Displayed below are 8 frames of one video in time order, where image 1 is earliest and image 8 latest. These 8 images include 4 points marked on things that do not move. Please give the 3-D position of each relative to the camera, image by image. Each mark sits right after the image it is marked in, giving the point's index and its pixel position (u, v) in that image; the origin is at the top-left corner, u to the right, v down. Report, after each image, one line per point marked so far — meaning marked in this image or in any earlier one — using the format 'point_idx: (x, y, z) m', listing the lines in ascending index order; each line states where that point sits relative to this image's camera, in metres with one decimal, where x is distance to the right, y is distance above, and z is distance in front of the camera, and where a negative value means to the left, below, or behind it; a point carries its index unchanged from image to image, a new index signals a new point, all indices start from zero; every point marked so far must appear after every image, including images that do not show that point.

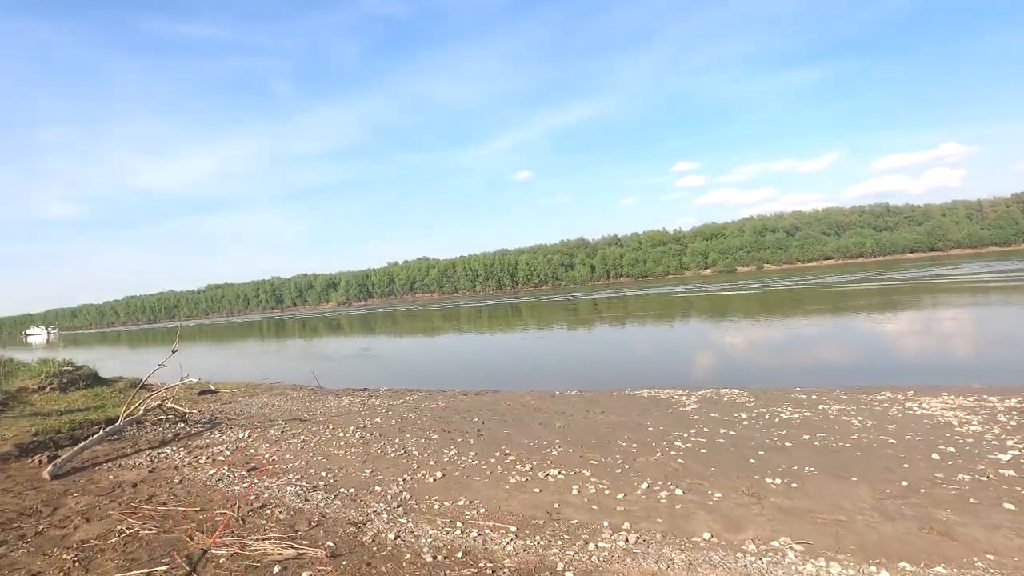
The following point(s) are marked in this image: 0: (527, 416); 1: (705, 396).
0: (+0.3, -2.6, +10.7) m
1: (+4.1, -2.3, +11.5) m
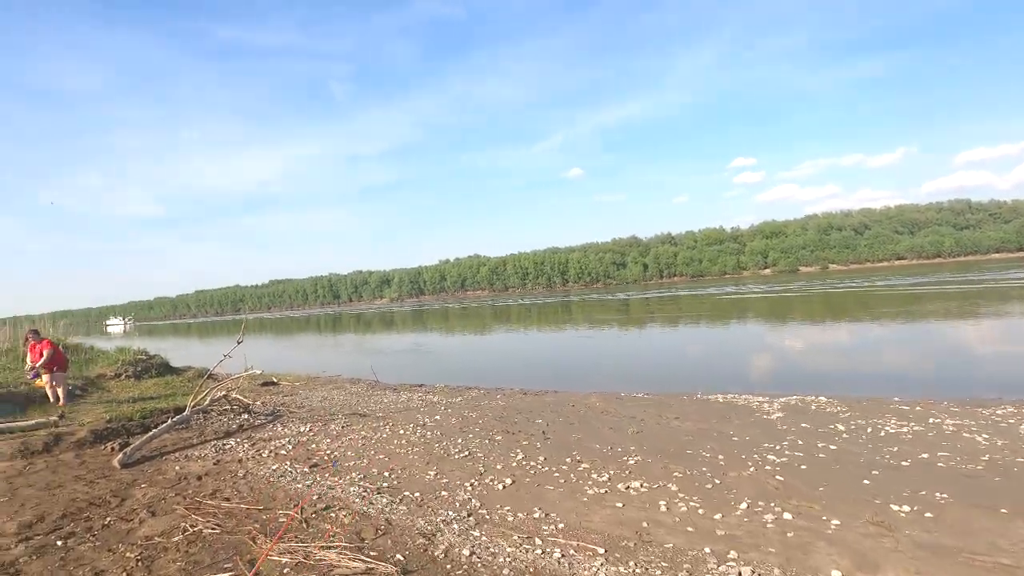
0: (+1.5, -2.5, +10.0) m
1: (+5.4, -2.3, +10.5) m
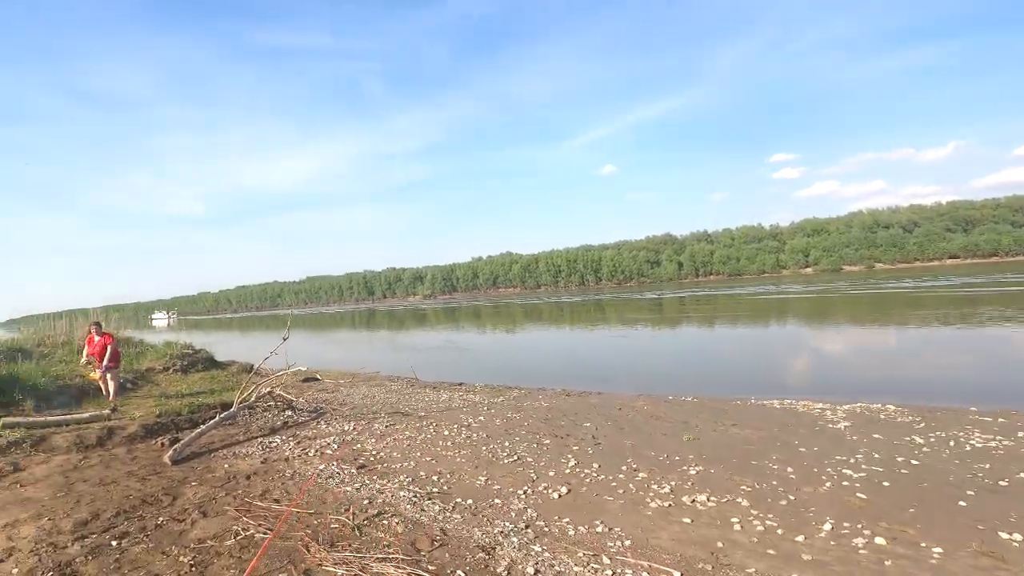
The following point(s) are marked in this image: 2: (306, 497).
0: (+2.4, -2.5, +9.6) m
1: (+6.3, -2.3, +9.9) m
2: (-2.3, -2.4, +6.1) m
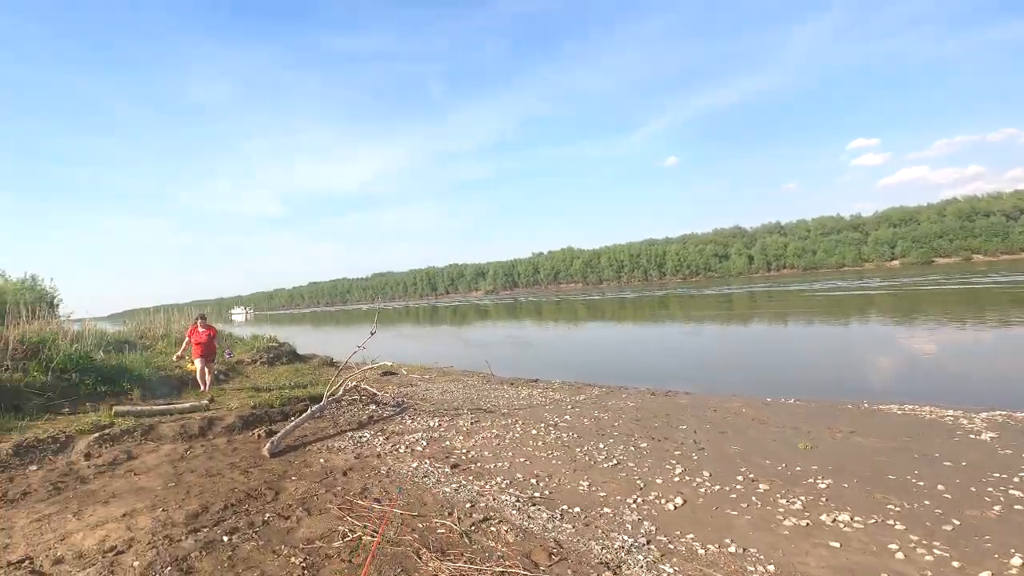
0: (+3.9, -2.4, +8.9) m
1: (+7.9, -2.2, +8.7) m
2: (-1.2, -2.3, +5.9) m
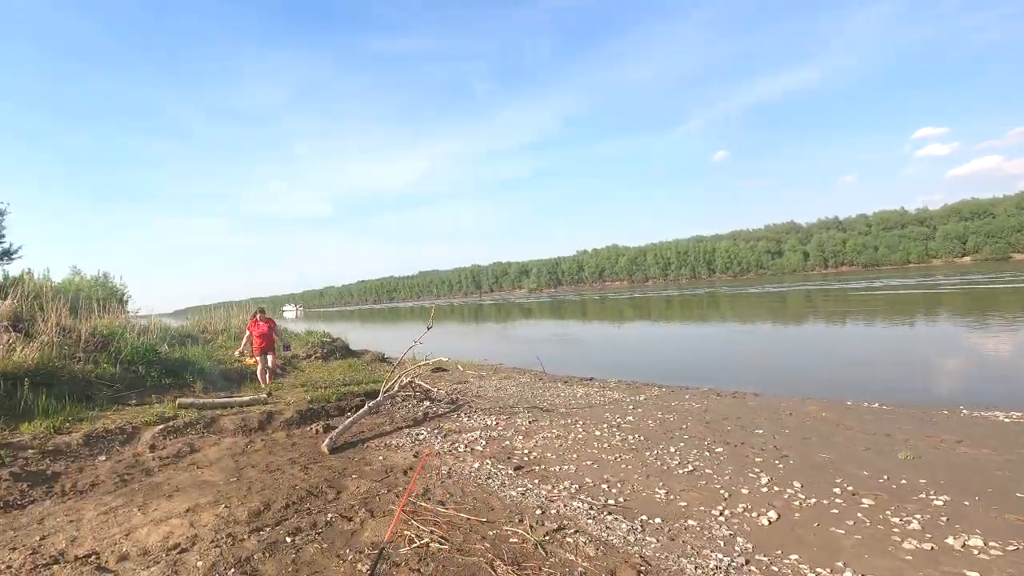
0: (+4.9, -2.3, +8.1) m
1: (+8.8, -2.0, +7.6) m
2: (-0.4, -2.2, +5.5) m
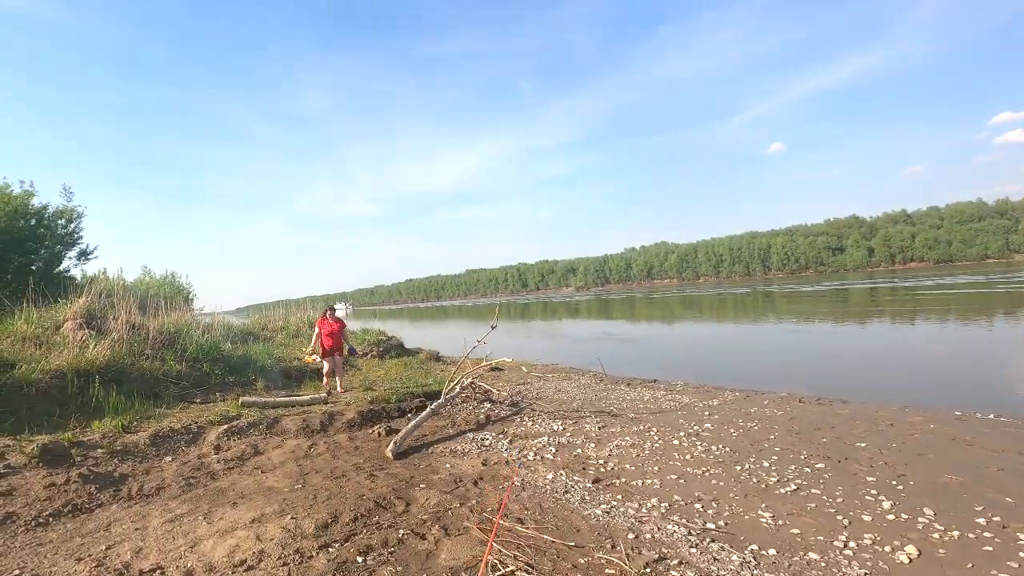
0: (+5.9, -2.2, +7.1) m
1: (+9.7, -2.0, +6.3) m
2: (+0.4, -2.1, +5.0) m
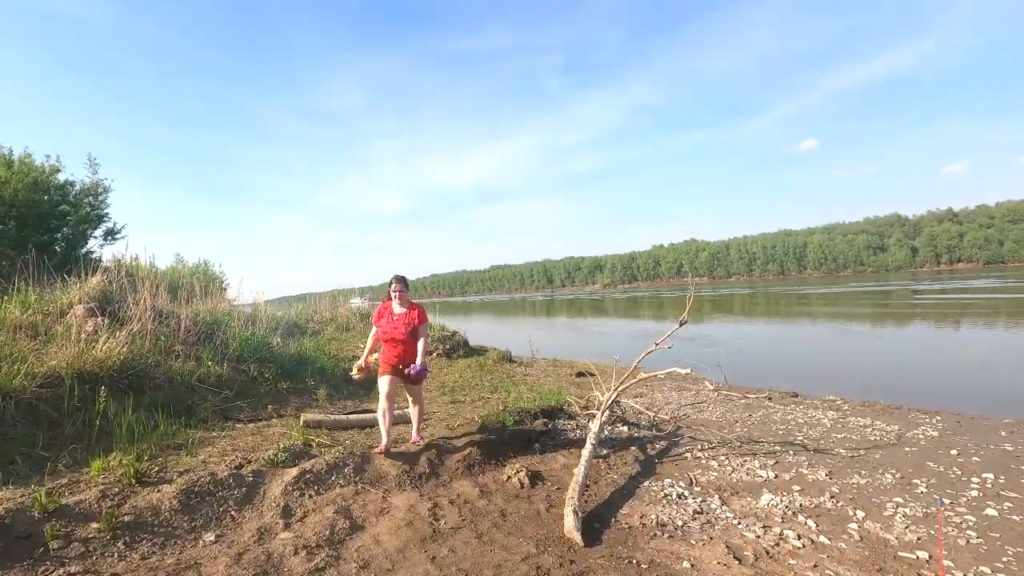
0: (+7.9, -2.0, +4.0) m
1: (+11.7, -1.9, +3.0) m
2: (+2.3, -1.9, +2.1) m
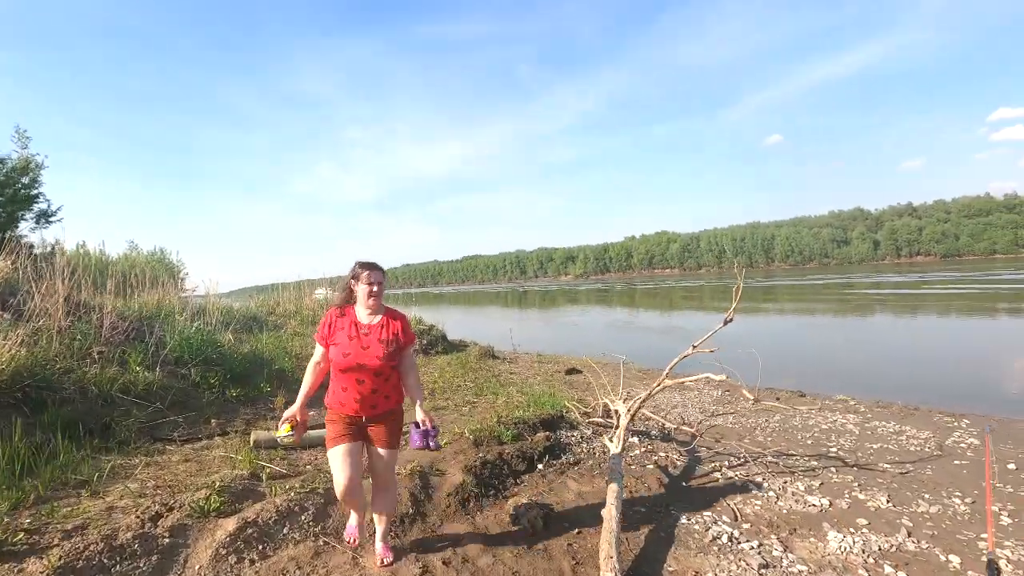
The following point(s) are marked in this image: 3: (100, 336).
0: (+8.1, -2.0, +3.2) m
1: (+11.9, -1.9, +2.4) m
2: (+2.6, -1.9, +1.1) m
3: (-5.0, -0.6, +6.5) m
